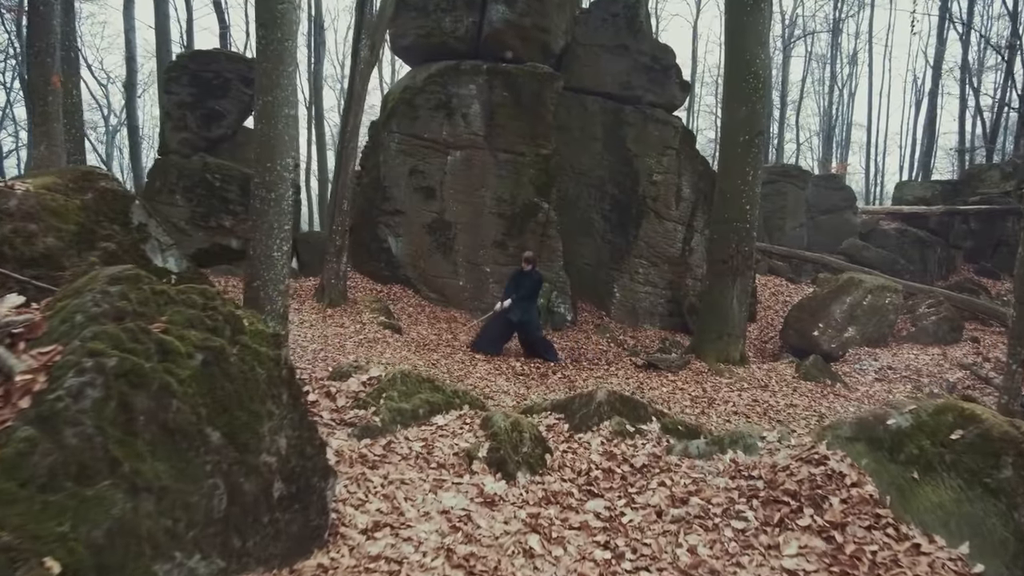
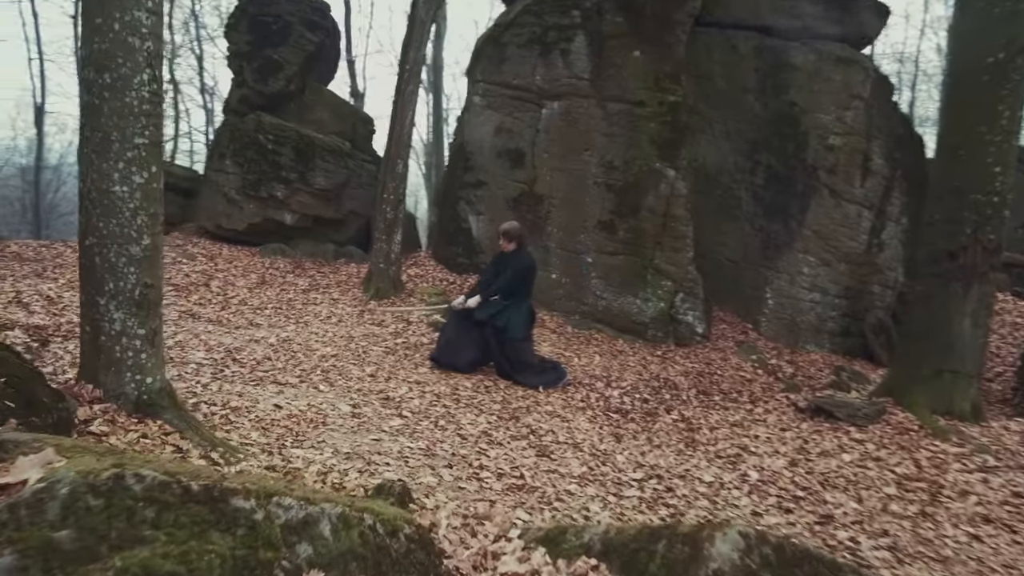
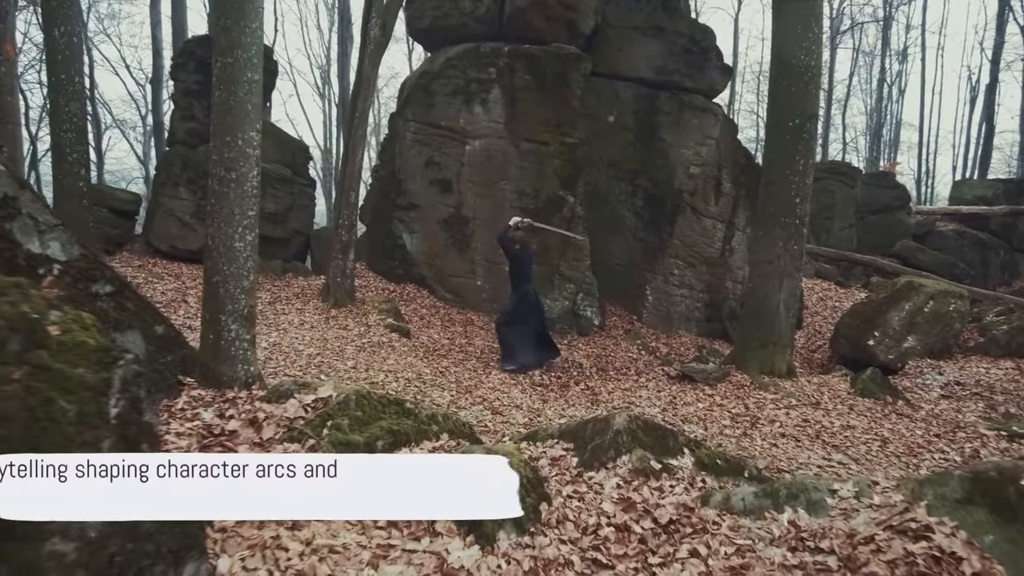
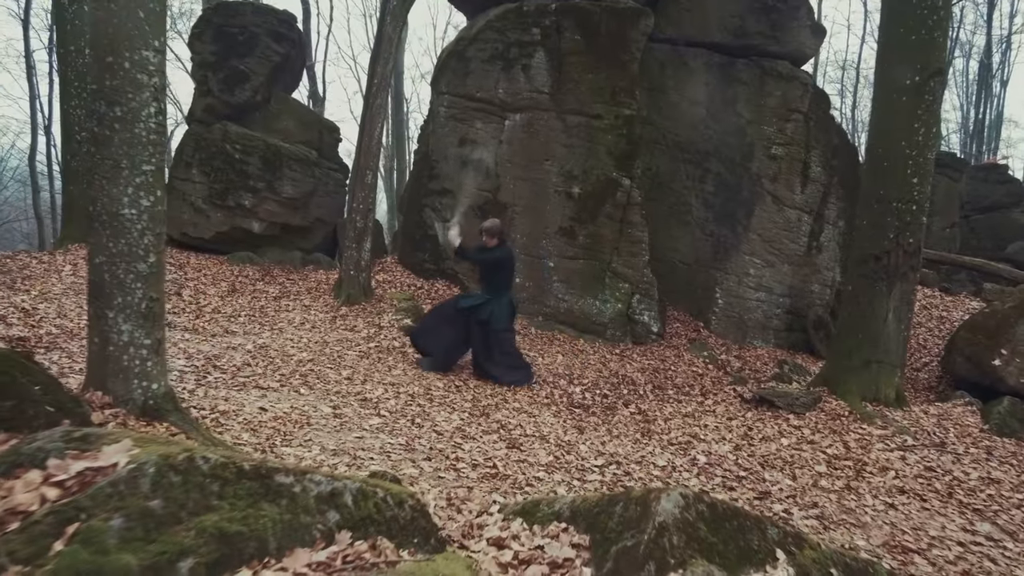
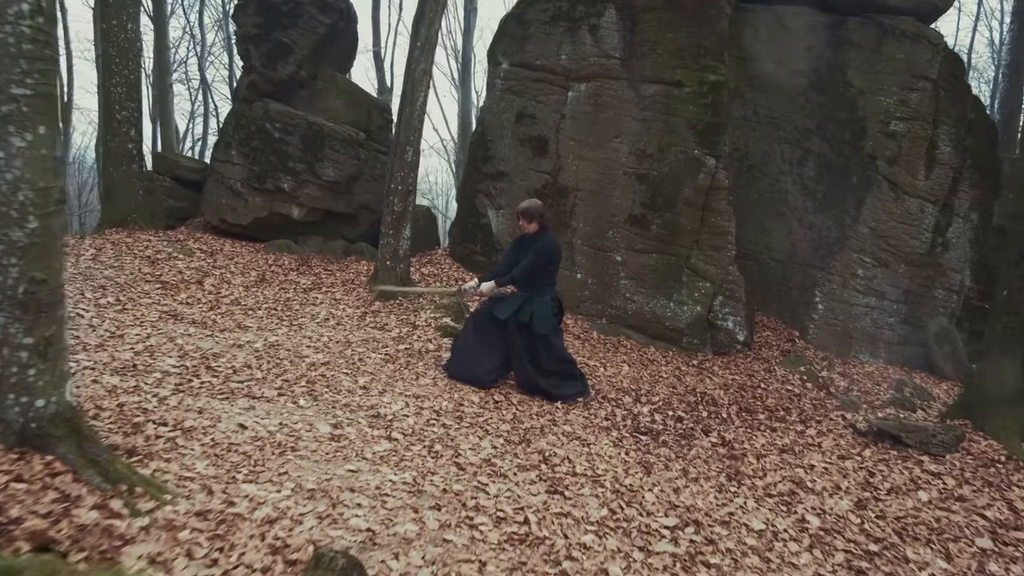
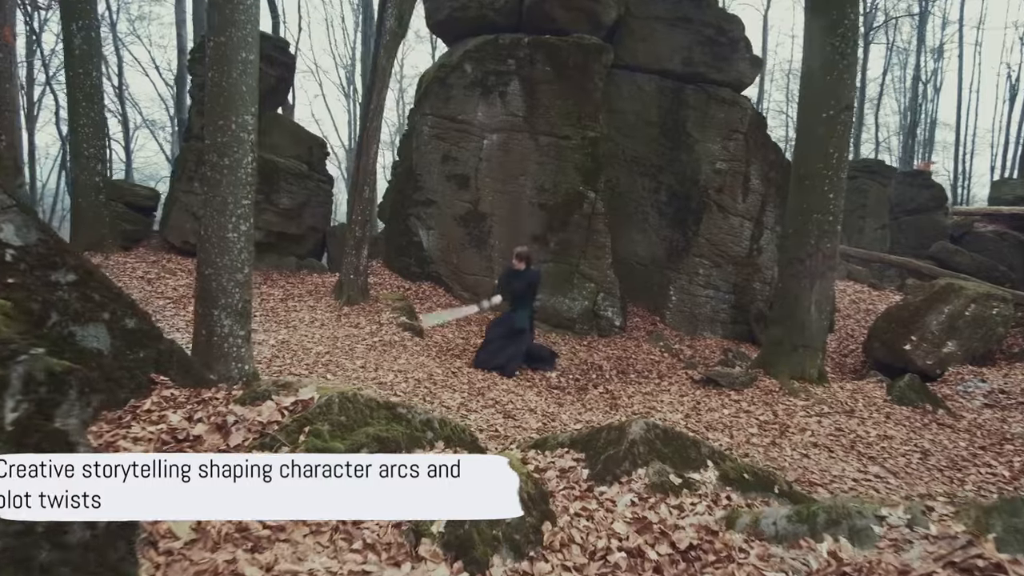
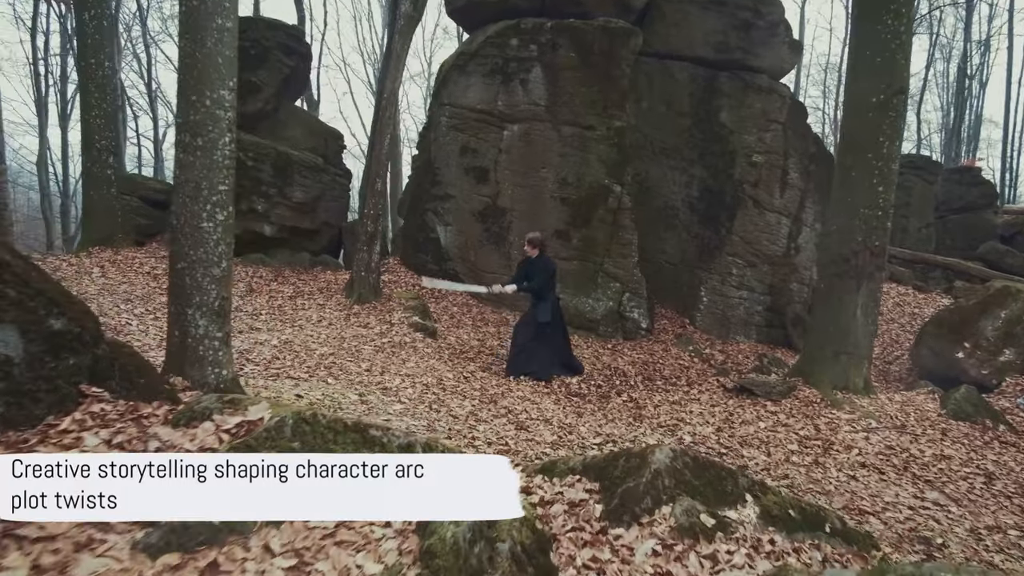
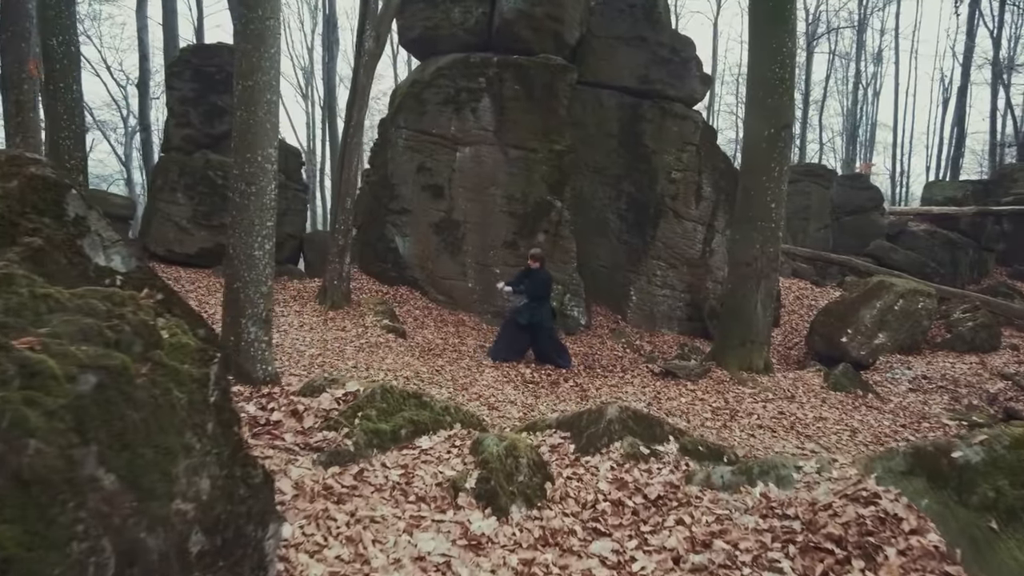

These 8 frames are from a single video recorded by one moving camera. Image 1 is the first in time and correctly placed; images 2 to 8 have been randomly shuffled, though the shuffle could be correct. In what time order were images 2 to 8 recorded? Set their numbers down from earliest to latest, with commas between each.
8, 3, 6, 7, 4, 2, 5
